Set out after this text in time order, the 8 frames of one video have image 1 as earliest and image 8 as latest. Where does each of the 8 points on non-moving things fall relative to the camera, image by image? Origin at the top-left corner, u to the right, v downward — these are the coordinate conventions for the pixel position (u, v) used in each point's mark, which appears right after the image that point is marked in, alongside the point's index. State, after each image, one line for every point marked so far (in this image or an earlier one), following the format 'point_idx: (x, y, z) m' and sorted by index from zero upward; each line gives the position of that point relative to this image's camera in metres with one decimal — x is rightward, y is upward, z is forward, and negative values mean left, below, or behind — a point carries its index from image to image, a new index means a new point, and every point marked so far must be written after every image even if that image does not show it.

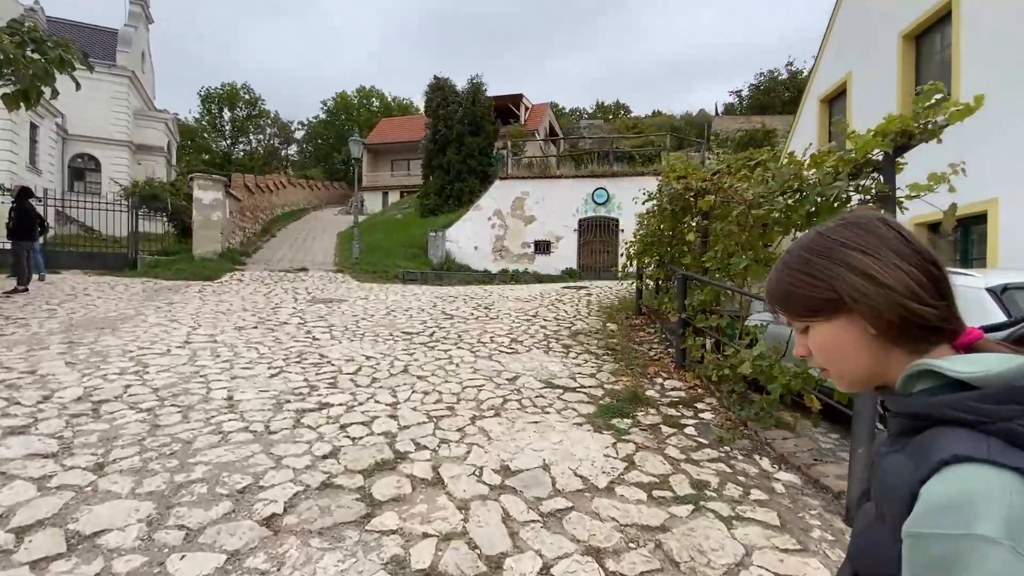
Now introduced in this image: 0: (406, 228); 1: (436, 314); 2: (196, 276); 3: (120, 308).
0: (-4.3, +2.5, +19.6) m
1: (-1.3, -0.5, +8.5) m
2: (-7.8, +0.3, +11.9) m
3: (-6.2, -0.3, +7.6) m
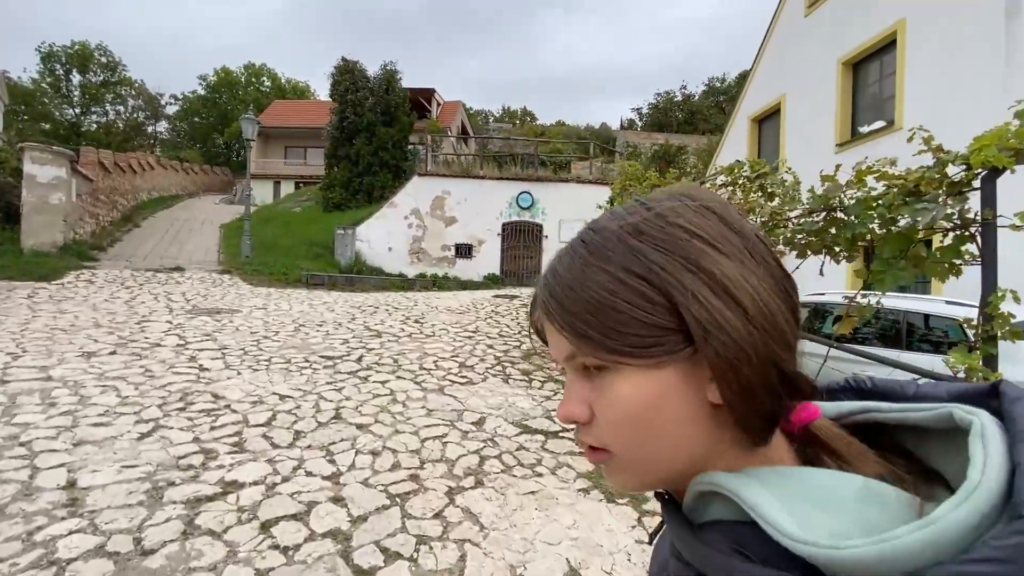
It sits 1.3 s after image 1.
0: (-7.4, +2.4, +17.4) m
1: (-2.3, -0.6, +7.2) m
2: (-9.3, +0.2, +9.2) m
3: (-6.8, -0.4, +5.3) m
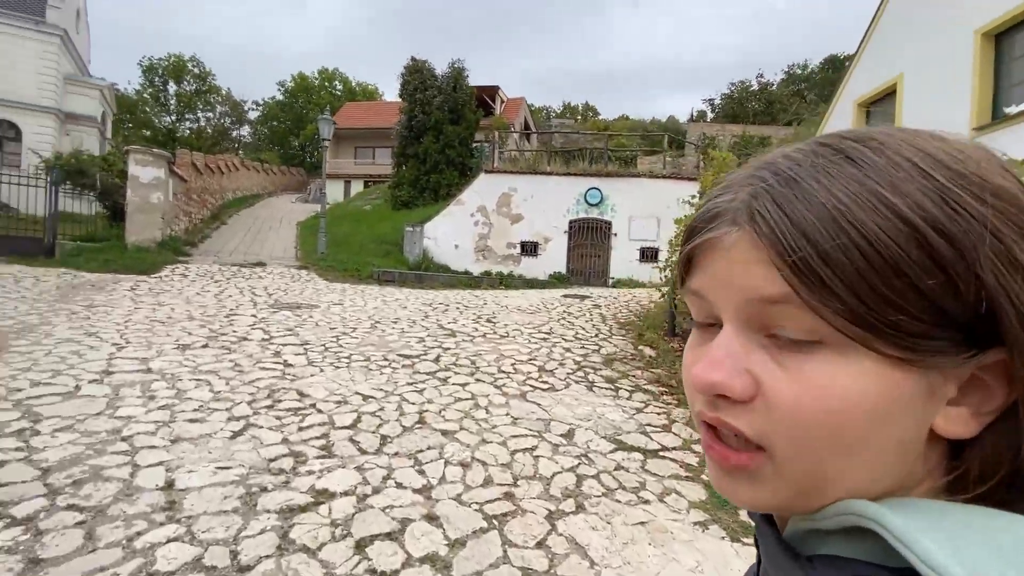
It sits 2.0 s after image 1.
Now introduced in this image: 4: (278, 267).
0: (-5.0, +2.5, +17.8) m
1: (-1.1, -0.6, +7.1) m
2: (-7.9, +0.4, +9.9) m
3: (-5.9, -0.3, +5.7) m
4: (-5.8, +0.5, +12.0) m
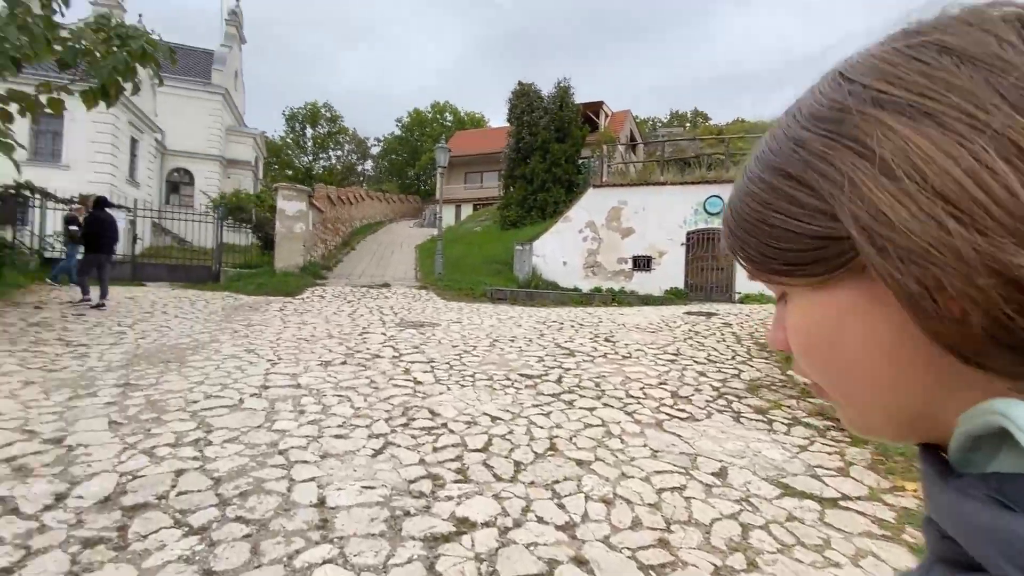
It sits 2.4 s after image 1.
0: (-0.9, +1.8, +18.3) m
1: (+0.6, -0.9, +6.9) m
2: (-5.4, -0.1, +11.1) m
3: (-4.3, -0.6, +6.6) m
4: (-3.0, 0.0, +12.8) m
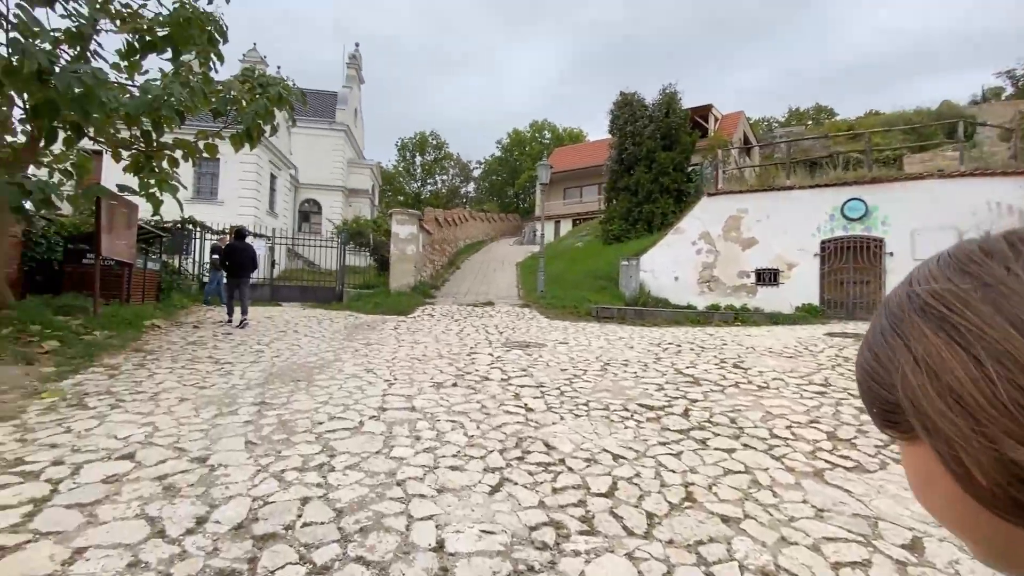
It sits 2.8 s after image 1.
0: (+2.9, +1.2, +17.9) m
1: (+2.1, -1.1, +6.3) m
2: (-2.9, -0.6, +11.7) m
3: (-2.8, -0.9, +7.0) m
4: (-0.2, -0.5, +12.8) m
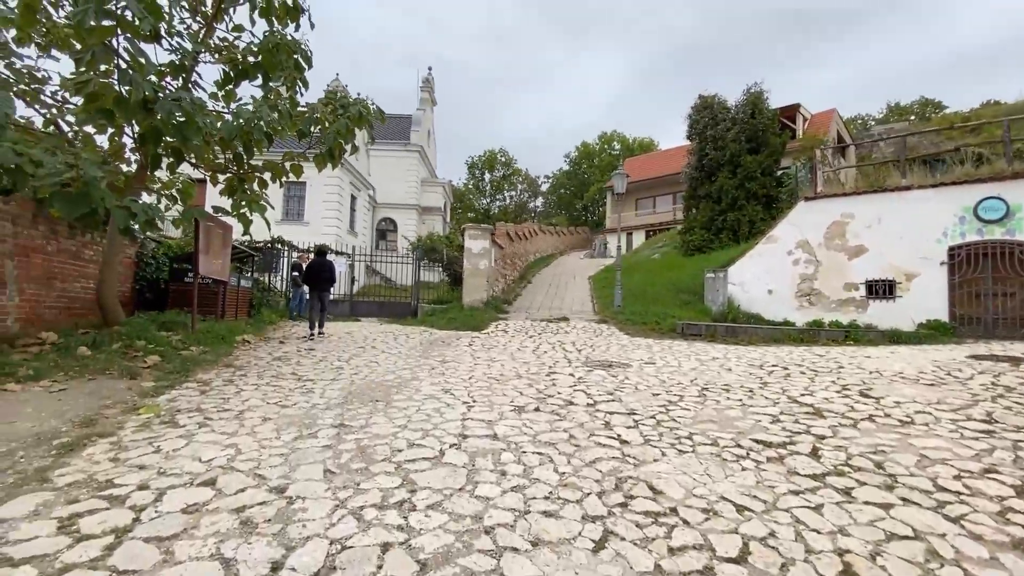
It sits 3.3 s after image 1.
0: (+5.5, +0.7, +16.9) m
1: (+3.1, -1.3, +5.5) m
2: (-1.1, -0.9, +11.5) m
3: (-1.6, -1.2, +6.9) m
4: (+1.8, -0.8, +12.3) m
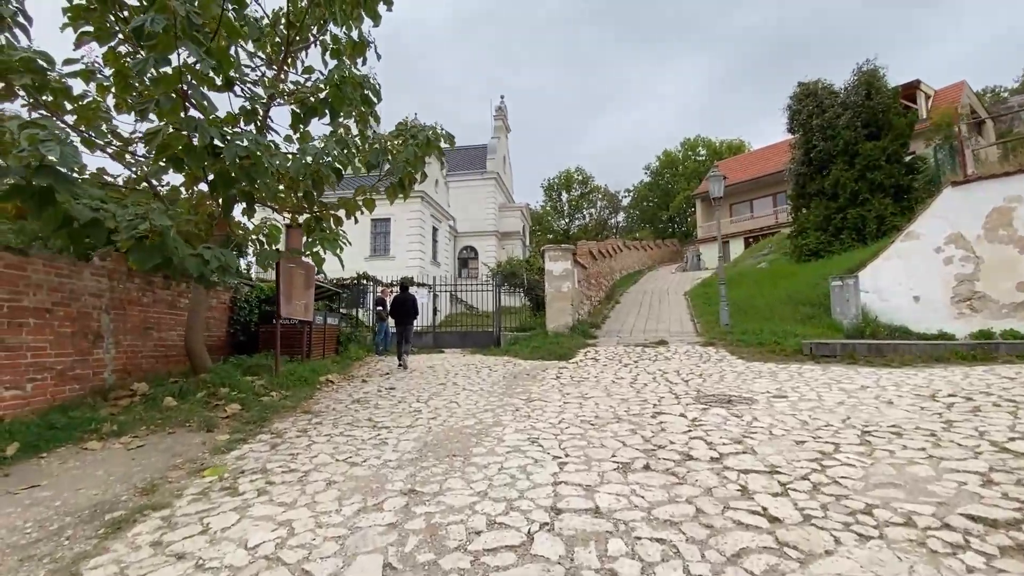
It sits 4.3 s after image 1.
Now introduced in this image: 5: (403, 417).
0: (+8.2, +0.3, +14.9) m
1: (+4.0, -1.4, +4.0) m
2: (+0.9, -1.5, +10.6) m
3: (-0.4, -1.6, +6.2) m
4: (+3.8, -1.3, +10.9) m
5: (-1.3, -1.6, +5.9) m
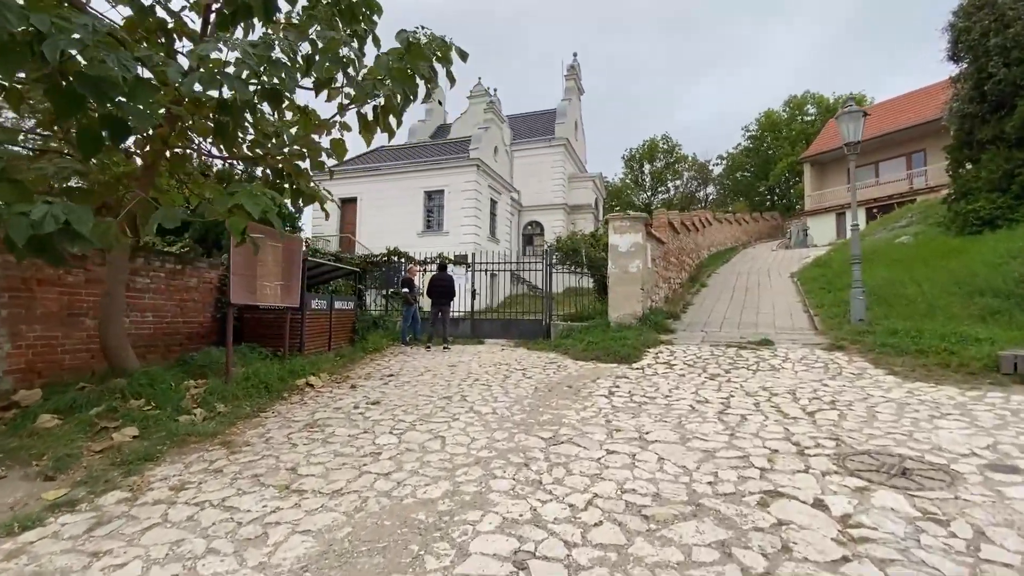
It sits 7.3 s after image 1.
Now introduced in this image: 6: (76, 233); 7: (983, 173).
0: (+9.6, +0.7, +11.0) m
1: (+3.6, -1.3, +1.0) m
2: (+1.7, -1.2, +8.1) m
3: (-0.4, -1.4, +3.9) m
4: (+4.6, -1.0, +7.9) m
5: (-1.3, -1.4, +3.8) m
6: (-3.3, +0.4, +3.8) m
7: (+11.1, +2.7, +11.4) m
